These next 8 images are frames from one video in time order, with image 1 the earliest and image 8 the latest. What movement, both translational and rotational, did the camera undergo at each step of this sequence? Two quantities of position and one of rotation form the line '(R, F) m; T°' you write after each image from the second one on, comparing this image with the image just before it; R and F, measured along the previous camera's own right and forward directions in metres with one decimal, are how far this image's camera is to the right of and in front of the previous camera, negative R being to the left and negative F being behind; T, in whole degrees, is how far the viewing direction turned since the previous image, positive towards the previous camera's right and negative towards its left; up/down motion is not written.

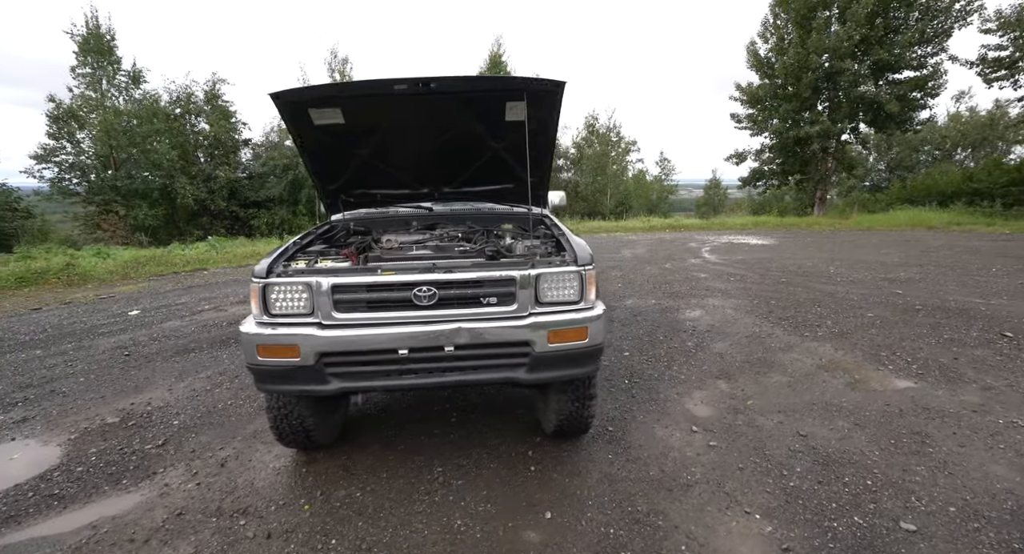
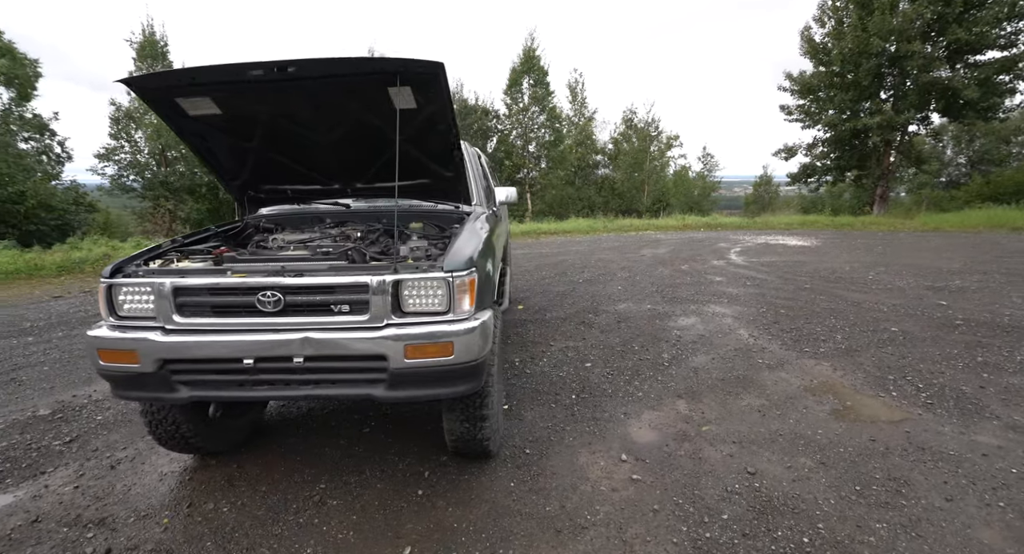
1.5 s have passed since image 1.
(+0.8, +0.3) m; -6°
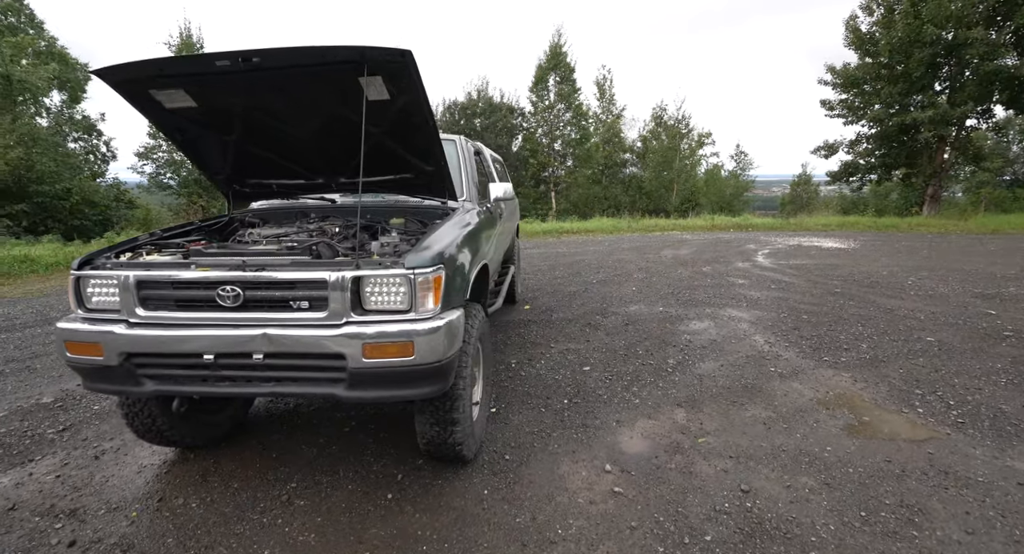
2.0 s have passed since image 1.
(+0.3, +0.1) m; -4°
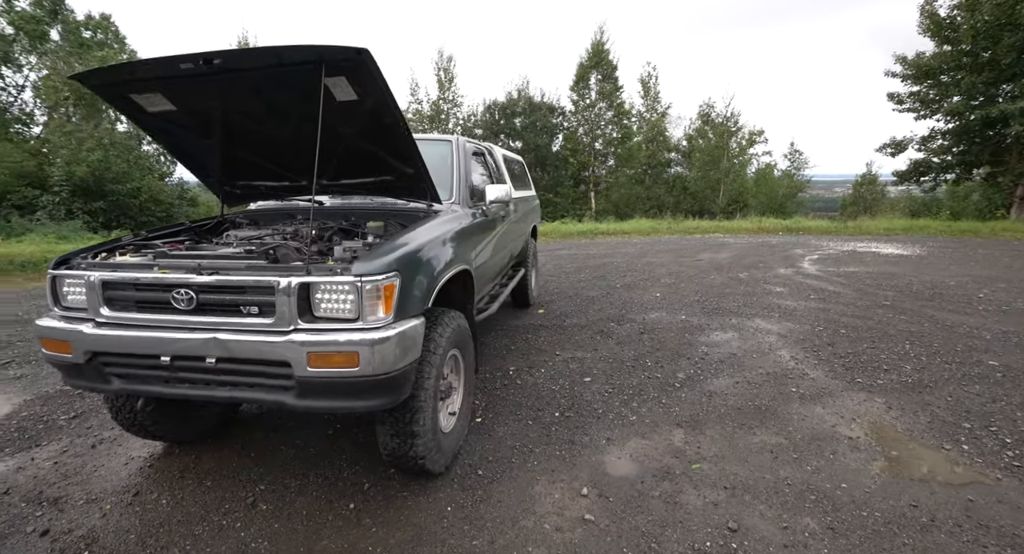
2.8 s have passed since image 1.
(+0.4, +0.1) m; -6°
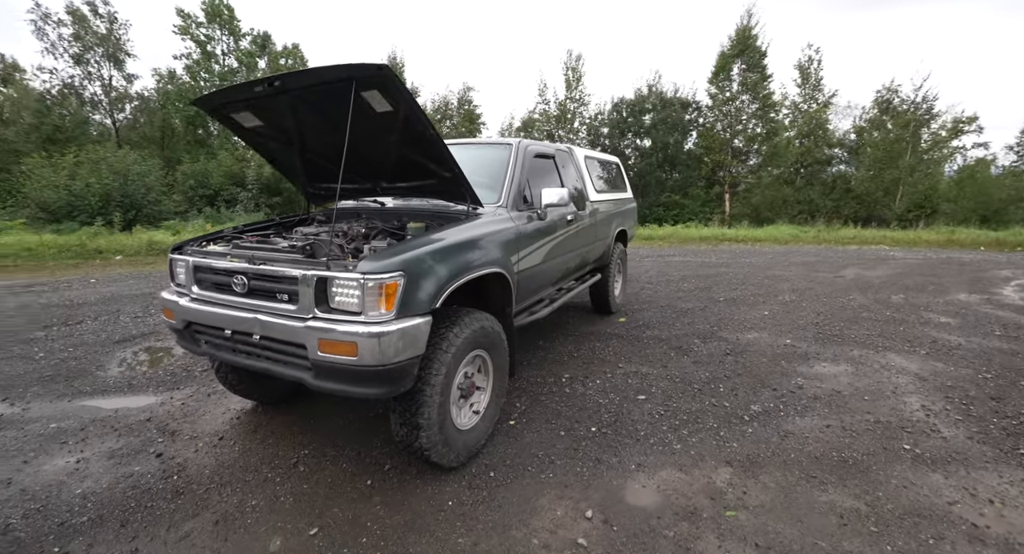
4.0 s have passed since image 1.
(+0.5, +0.1) m; -16°
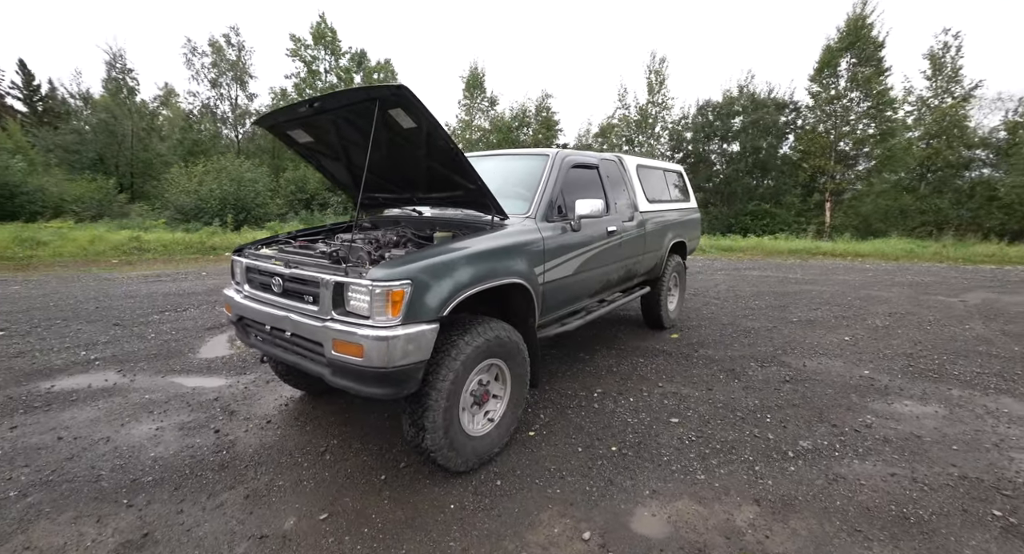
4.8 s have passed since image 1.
(+0.3, 0.0) m; -10°
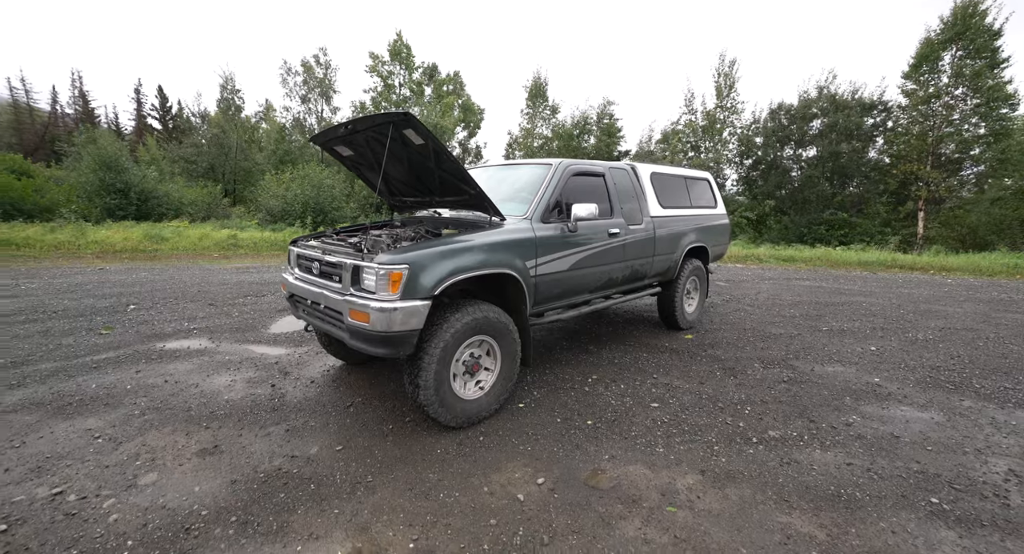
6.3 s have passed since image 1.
(+0.5, -0.4) m; -8°
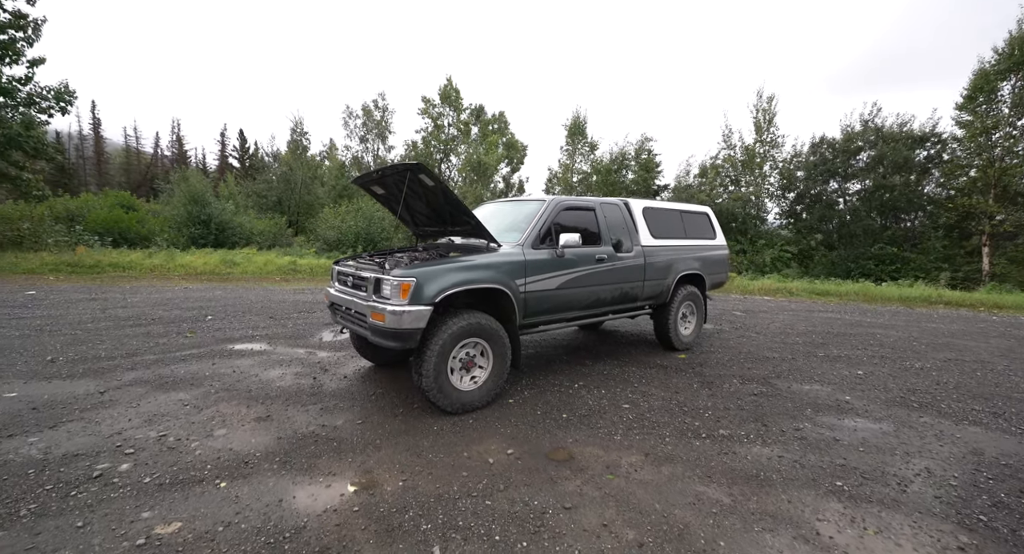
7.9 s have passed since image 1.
(+0.5, -0.7) m; -6°
